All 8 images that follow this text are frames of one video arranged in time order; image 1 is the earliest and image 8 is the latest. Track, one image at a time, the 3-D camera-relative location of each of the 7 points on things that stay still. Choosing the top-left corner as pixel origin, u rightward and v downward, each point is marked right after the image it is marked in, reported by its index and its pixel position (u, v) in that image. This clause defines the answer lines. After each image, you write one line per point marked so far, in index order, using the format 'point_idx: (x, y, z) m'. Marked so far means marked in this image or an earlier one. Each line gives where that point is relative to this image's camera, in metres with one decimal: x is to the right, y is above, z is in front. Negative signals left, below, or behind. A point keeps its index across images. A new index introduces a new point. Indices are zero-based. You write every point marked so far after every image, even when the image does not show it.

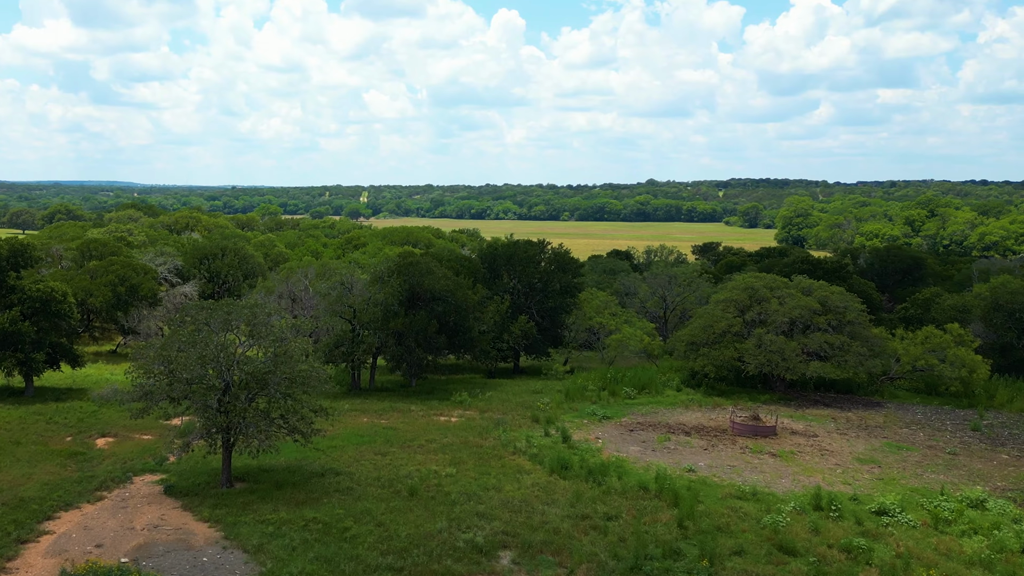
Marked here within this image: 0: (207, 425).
0: (-4.7, -2.1, +18.5) m
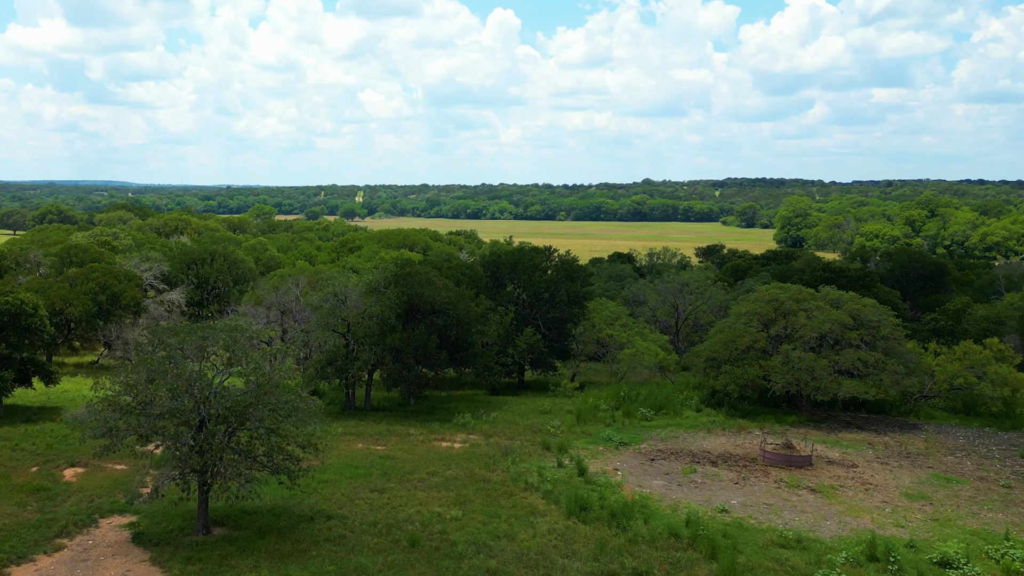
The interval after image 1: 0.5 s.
0: (-4.5, -2.4, +16.3) m
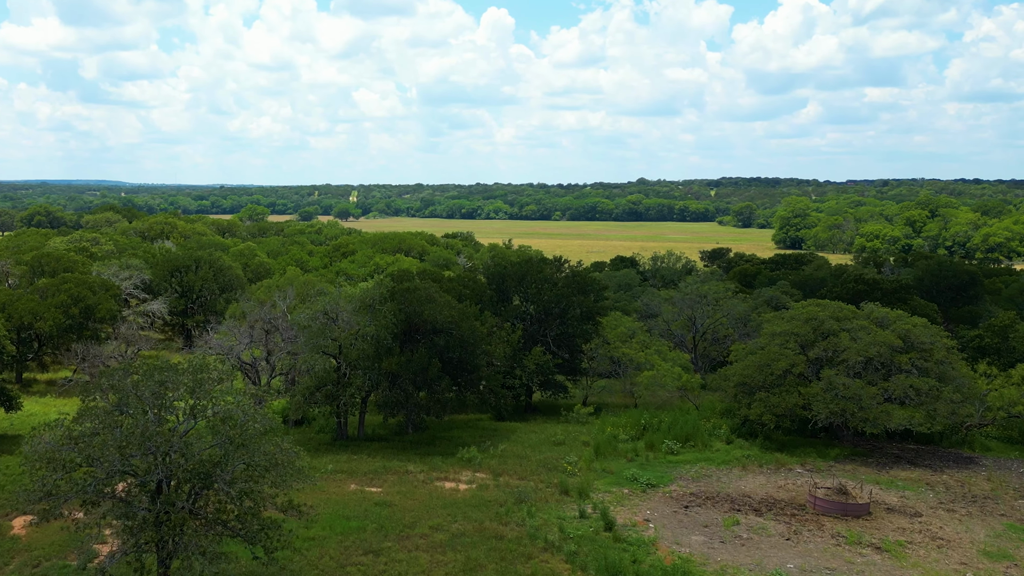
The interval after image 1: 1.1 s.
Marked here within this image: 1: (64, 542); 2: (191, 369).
0: (-4.2, -2.8, +13.4) m
1: (-6.8, -3.9, +18.4) m
2: (-3.9, -1.0, +14.8) m
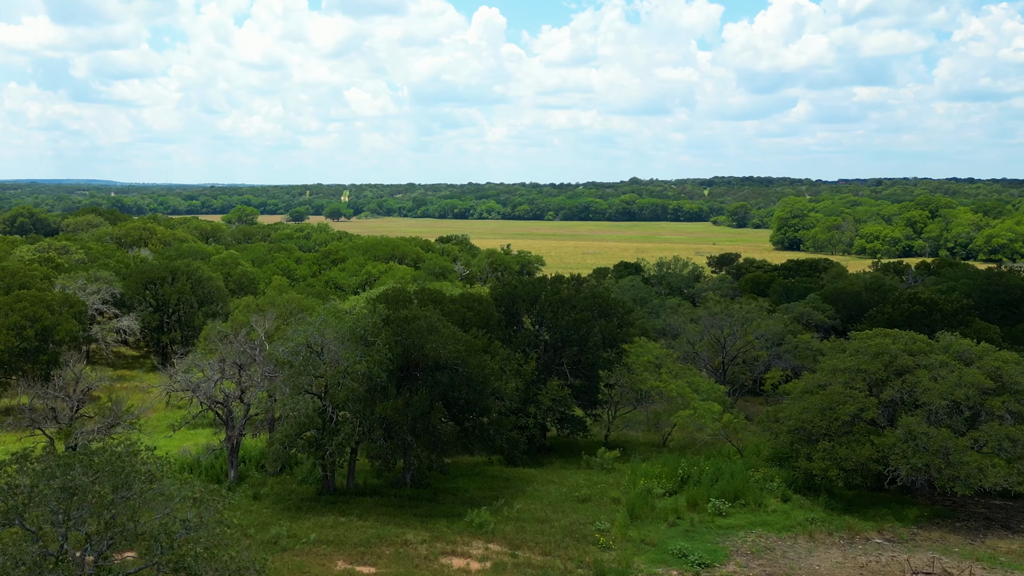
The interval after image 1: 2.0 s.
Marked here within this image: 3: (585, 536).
0: (-3.8, -3.3, +9.4) m
1: (-6.4, -4.4, +14.4) m
2: (-3.5, -1.5, +10.9) m
3: (+1.2, -3.9, +19.4) m
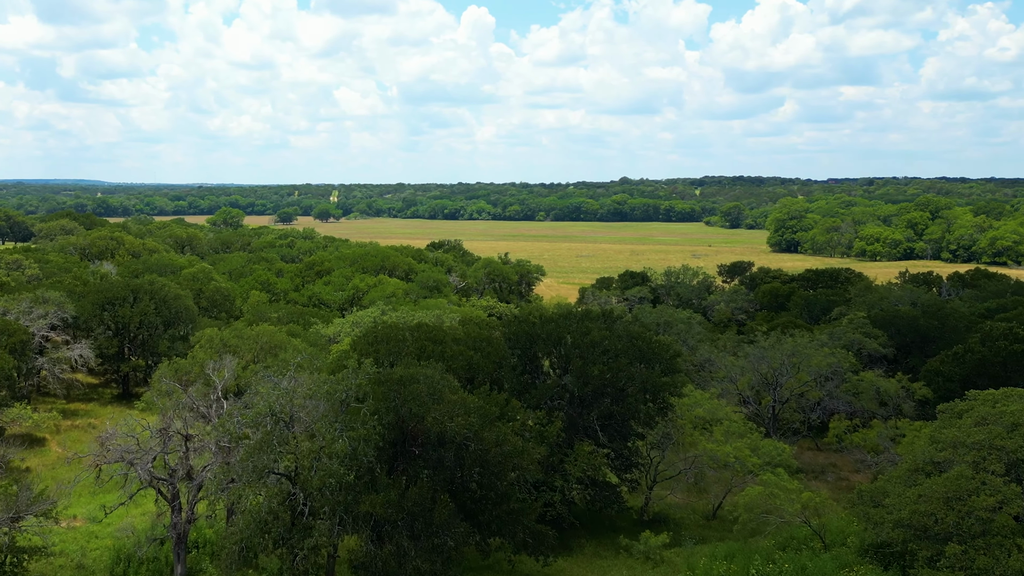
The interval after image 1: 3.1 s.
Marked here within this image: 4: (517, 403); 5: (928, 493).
0: (-3.3, -4.1, +4.3) m
1: (-6.0, -5.1, +9.2) m
2: (-3.1, -2.3, +5.7) m
3: (+1.6, -4.7, +14.2) m
4: (+0.1, -1.9, +20.0) m
5: (+5.8, -2.9, +17.0) m
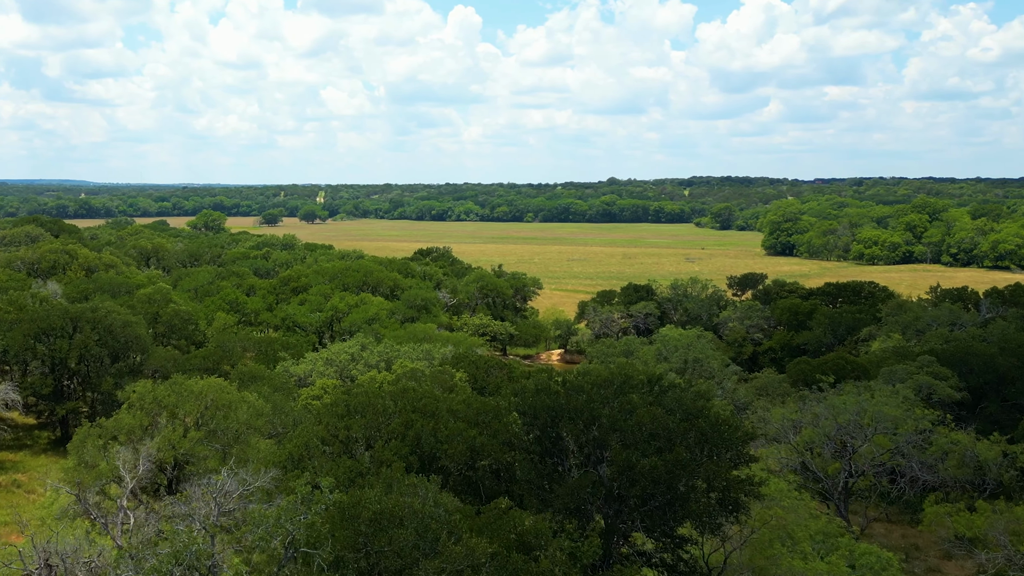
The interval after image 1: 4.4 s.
0: (-2.9, -4.9, -1.4) m
1: (-5.6, -5.9, +3.6) m
2: (-2.7, -3.1, +0.1) m
3: (+1.9, -5.5, +8.6) m
4: (+0.3, -2.7, +14.4) m
5: (+6.1, -3.7, +11.4) m
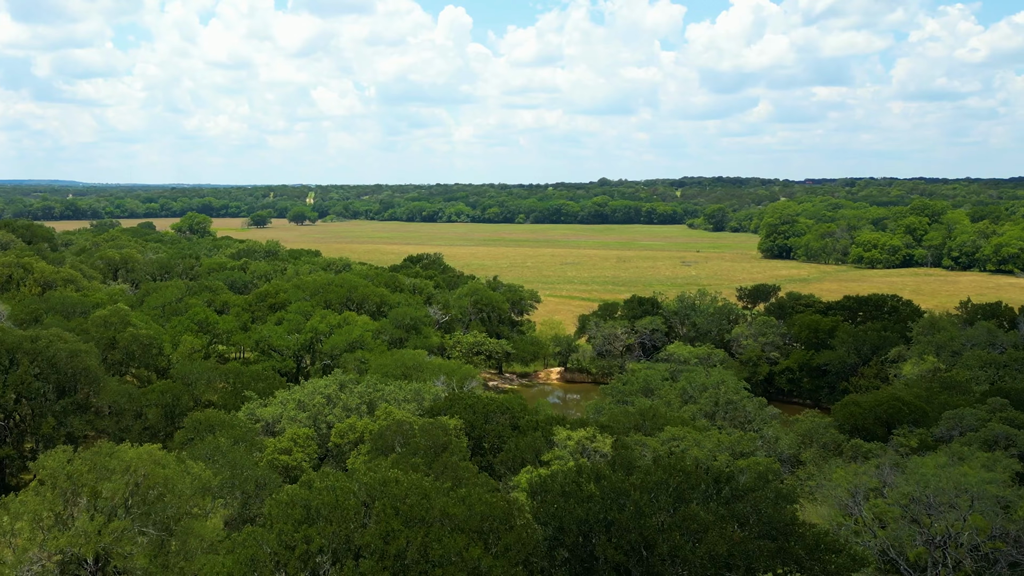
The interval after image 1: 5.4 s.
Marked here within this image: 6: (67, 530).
0: (-2.6, -5.6, -5.9) m
1: (-5.3, -6.6, -1.0) m
2: (-2.4, -3.8, -4.4) m
3: (+2.1, -6.1, +4.1) m
4: (+0.5, -3.4, +9.9) m
5: (+6.3, -4.3, +7.0) m
6: (-6.0, -2.9, +16.6) m
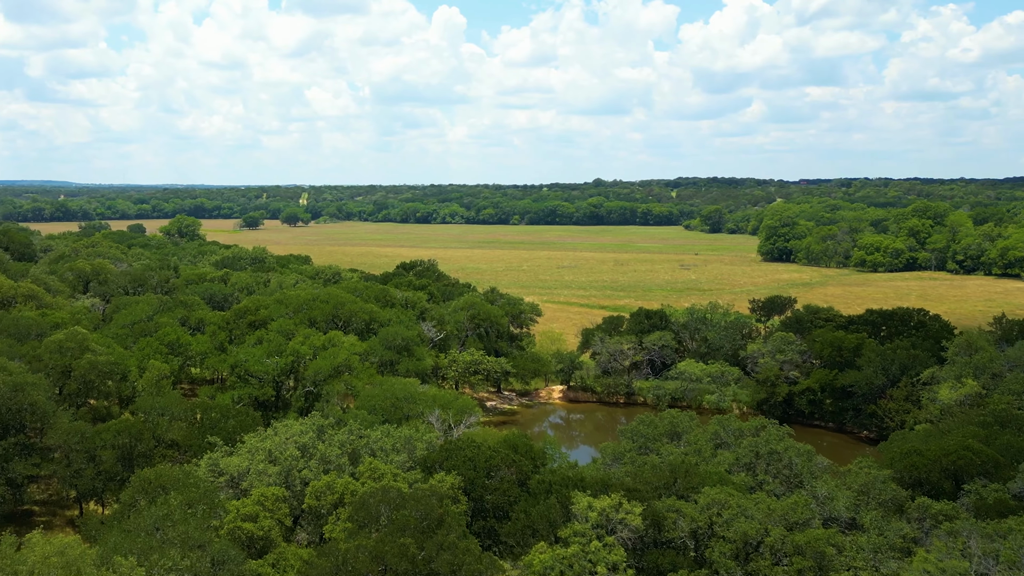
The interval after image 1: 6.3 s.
0: (-2.3, -6.2, -9.9) m
1: (-5.1, -7.2, -5.0) m
2: (-2.1, -4.4, -8.4) m
3: (+2.4, -6.8, +0.2) m
4: (+0.7, -4.0, +5.9) m
5: (+6.5, -5.0, +3.0) m
6: (-5.9, -3.5, +12.6) m
